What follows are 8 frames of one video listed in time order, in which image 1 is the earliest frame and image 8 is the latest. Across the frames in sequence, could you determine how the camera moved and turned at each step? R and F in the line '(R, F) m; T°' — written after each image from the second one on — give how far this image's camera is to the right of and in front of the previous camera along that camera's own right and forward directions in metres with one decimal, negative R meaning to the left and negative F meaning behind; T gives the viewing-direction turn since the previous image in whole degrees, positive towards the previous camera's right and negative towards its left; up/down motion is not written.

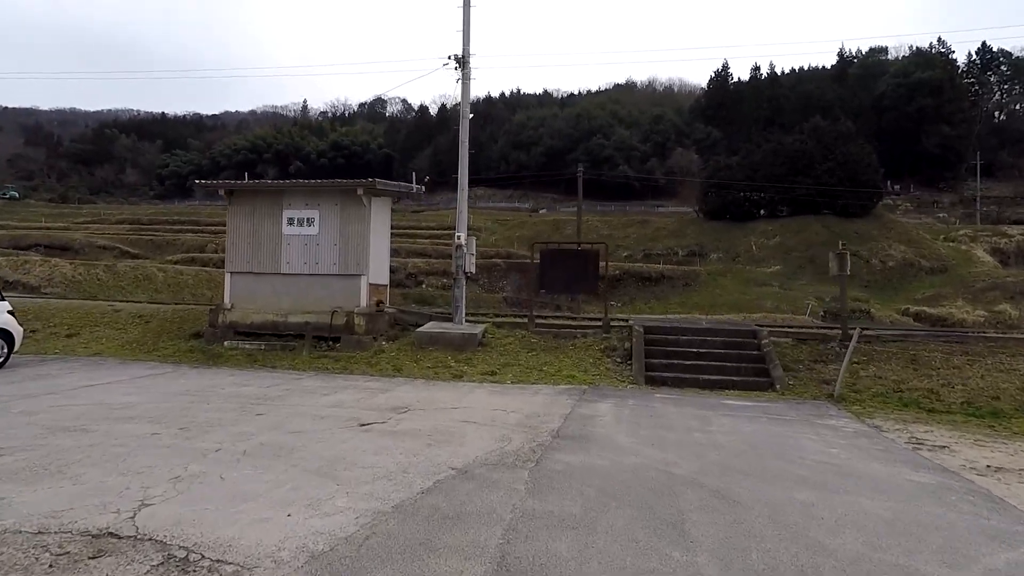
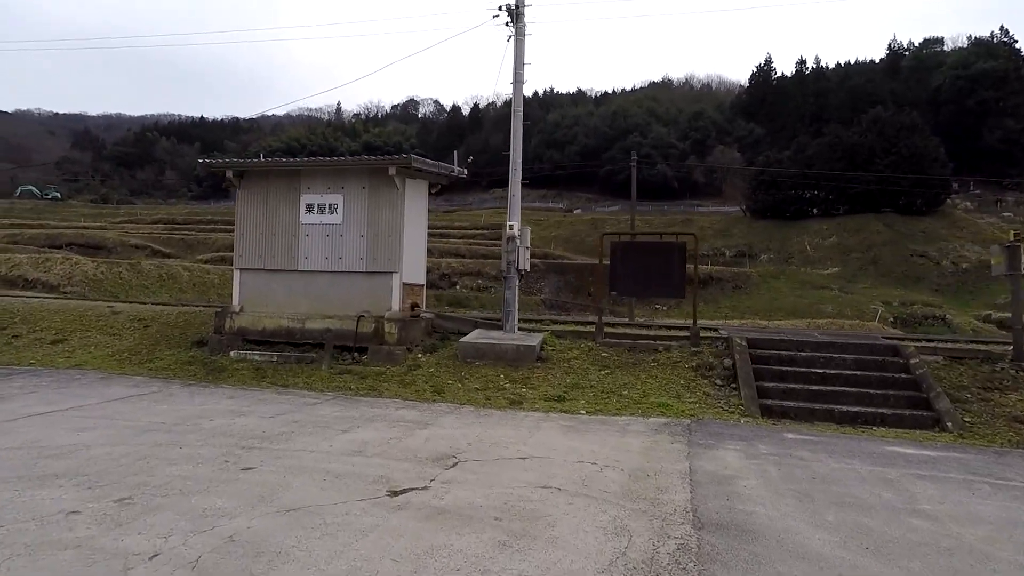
(-0.6, +2.5) m; -3°
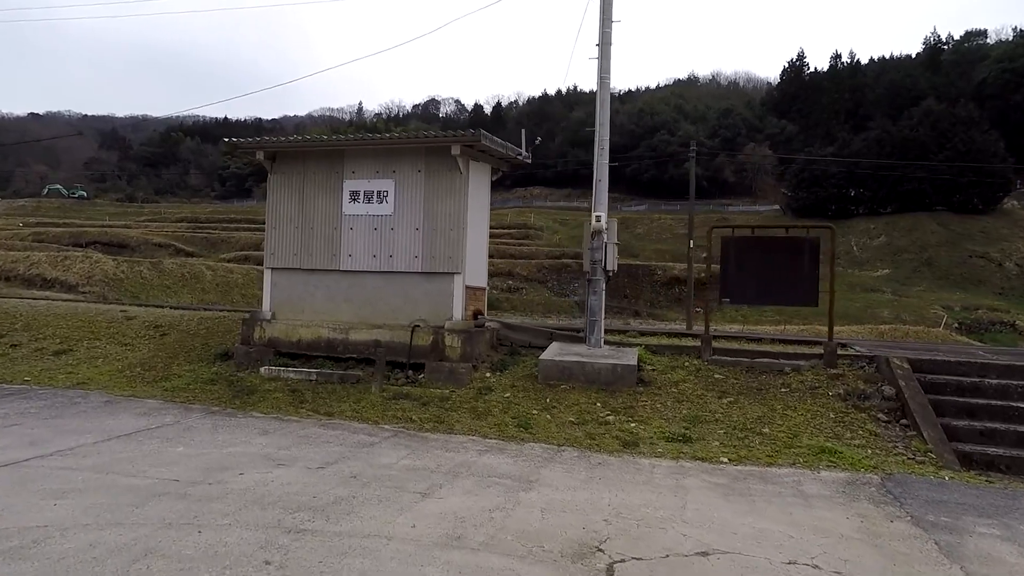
(-1.1, +2.0) m; -2°
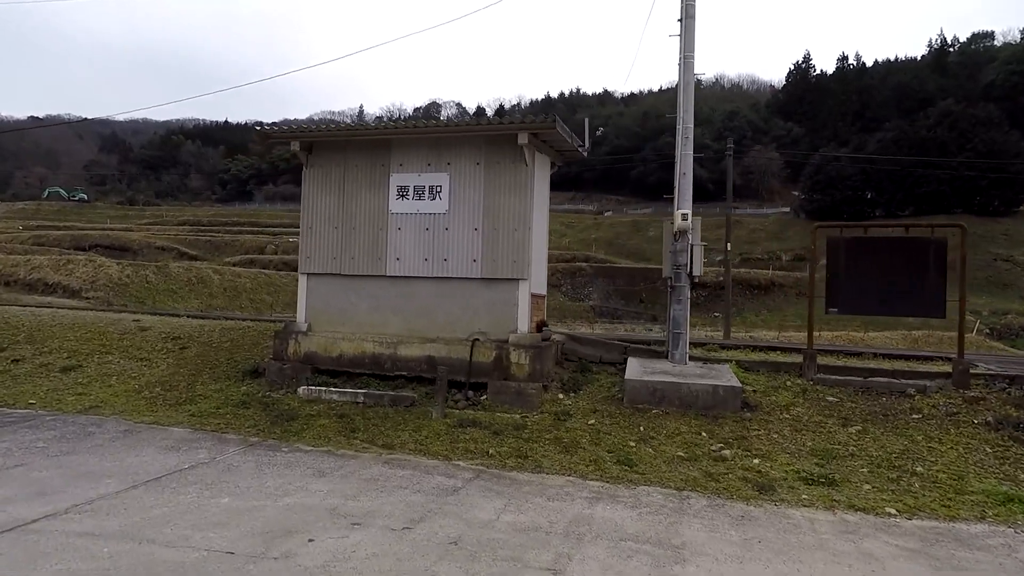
(-1.1, +1.2) m; 0°
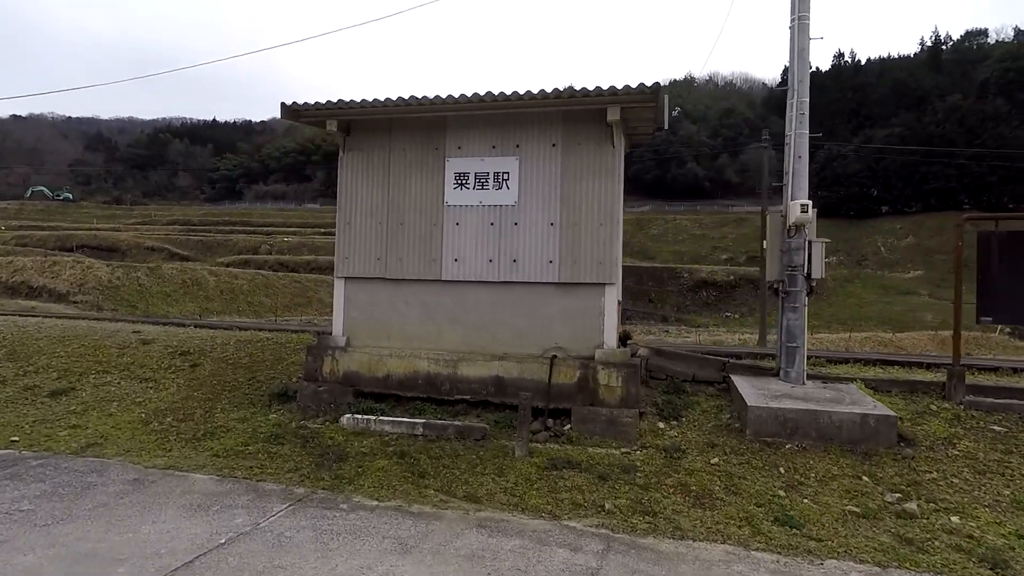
(-1.1, +1.4) m; +1°
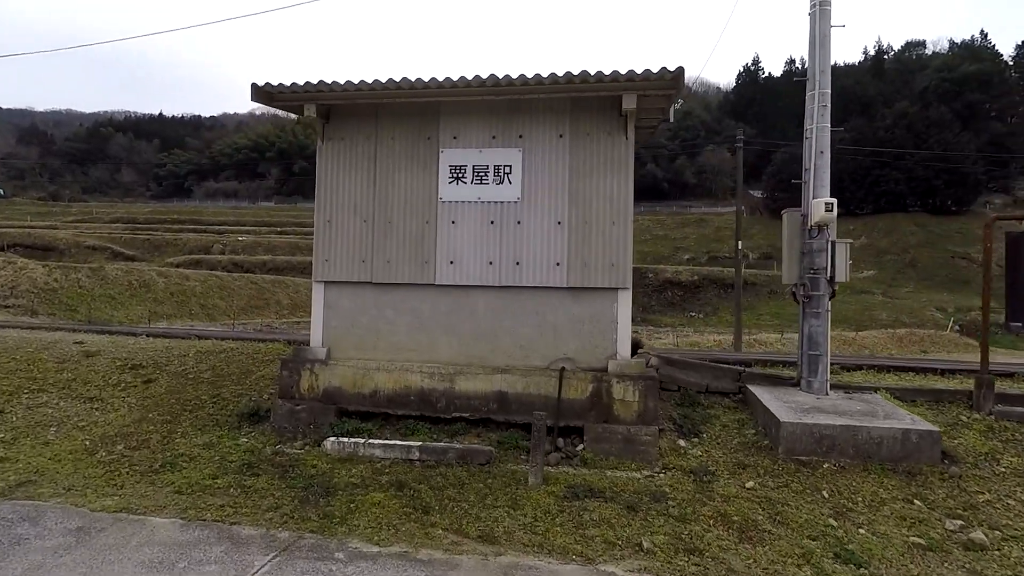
(-0.5, +0.7) m; +4°
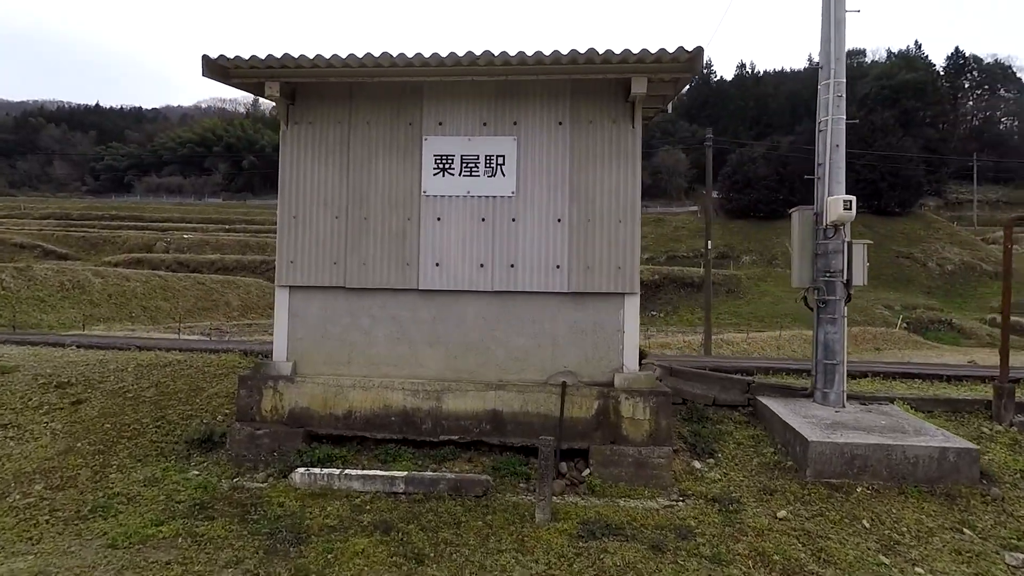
(-0.4, +0.7) m; +4°
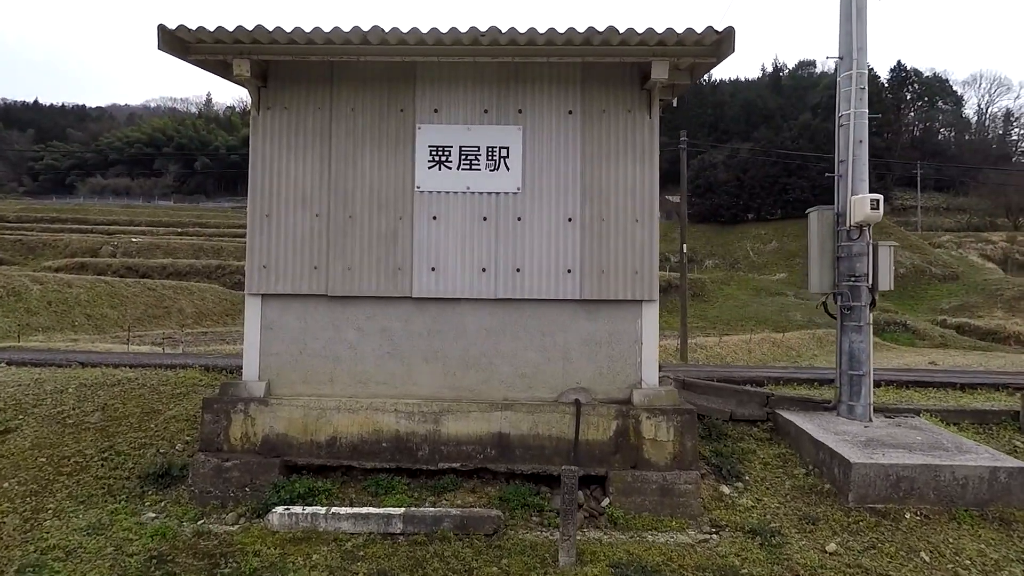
(-0.4, +0.6) m; +4°
